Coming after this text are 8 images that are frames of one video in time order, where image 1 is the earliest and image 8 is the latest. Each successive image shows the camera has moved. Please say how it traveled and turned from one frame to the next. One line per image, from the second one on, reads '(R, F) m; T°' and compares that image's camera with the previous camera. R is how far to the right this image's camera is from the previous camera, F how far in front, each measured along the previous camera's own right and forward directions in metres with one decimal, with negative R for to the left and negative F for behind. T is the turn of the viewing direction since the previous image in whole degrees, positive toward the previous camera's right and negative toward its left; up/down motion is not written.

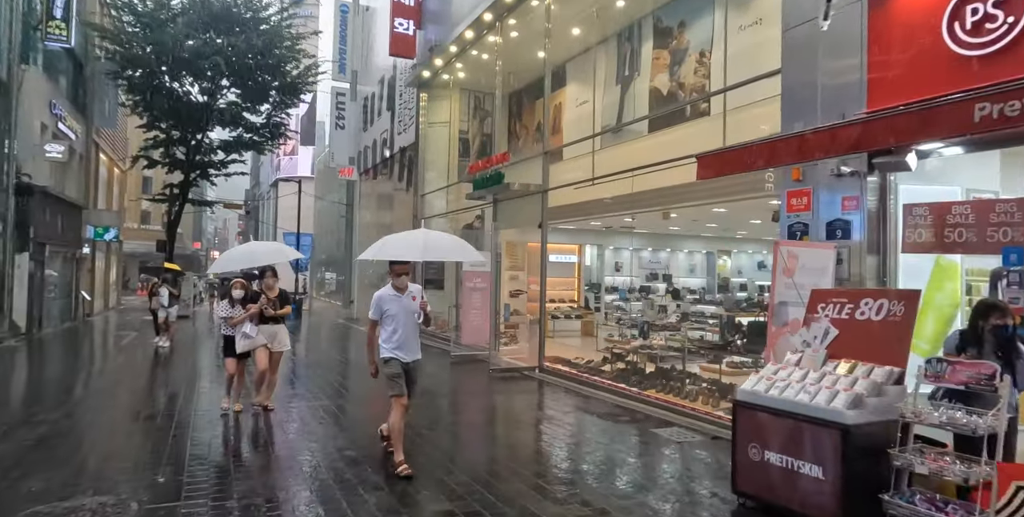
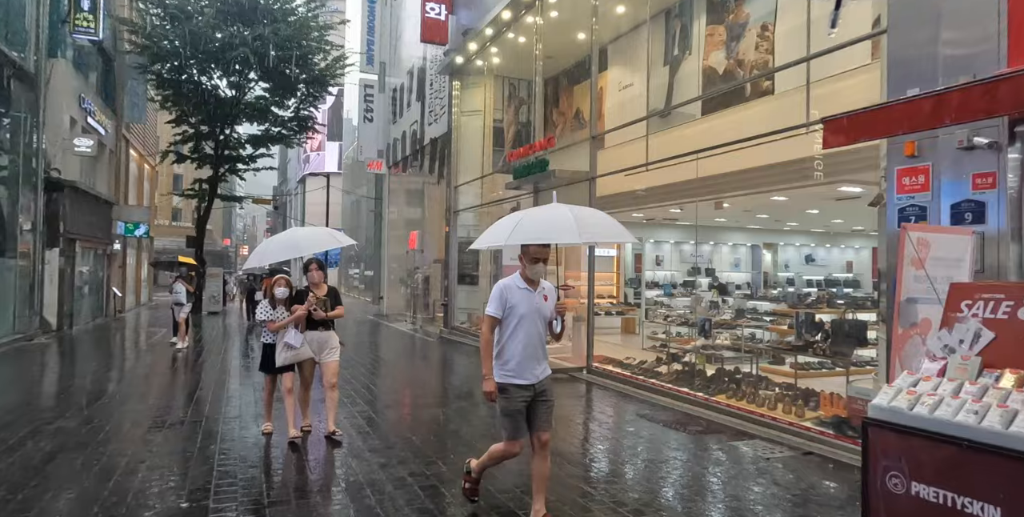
(-0.3, +0.7) m; -2°
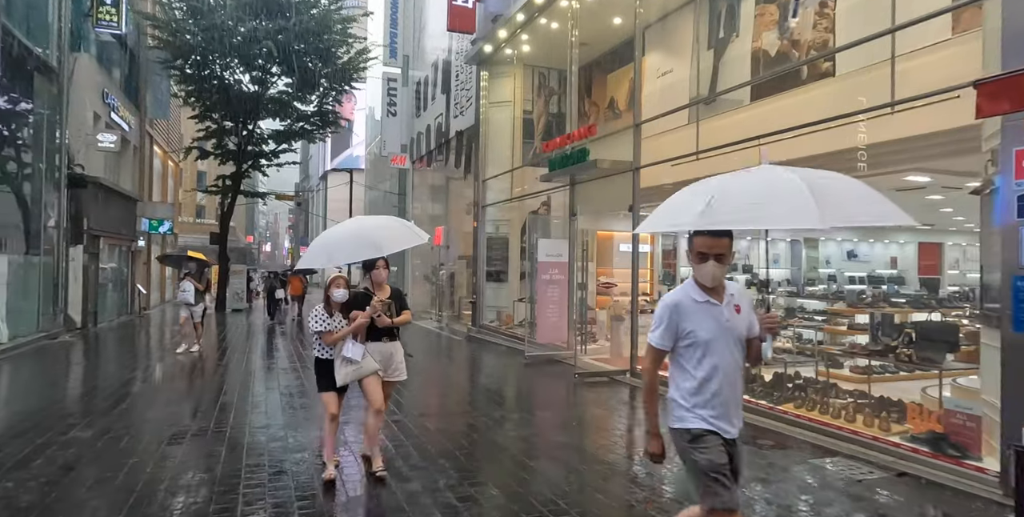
(-0.3, +0.5) m; -2°
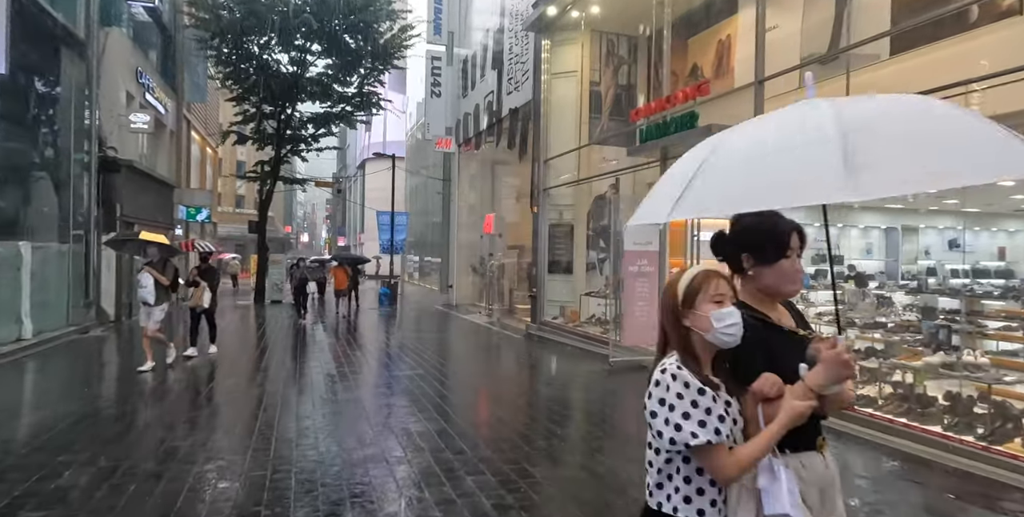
(-0.7, +1.5) m; -3°
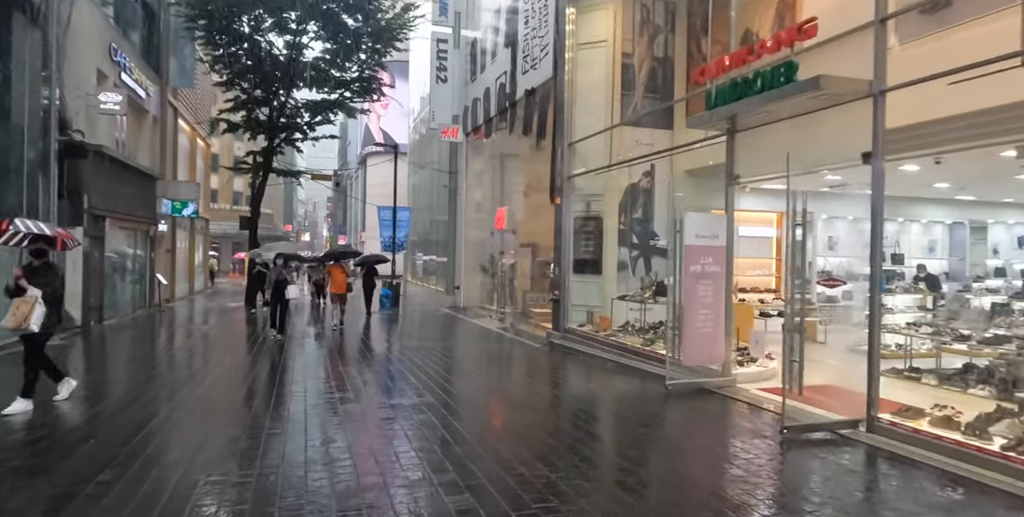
(-0.3, +1.7) m; 0°
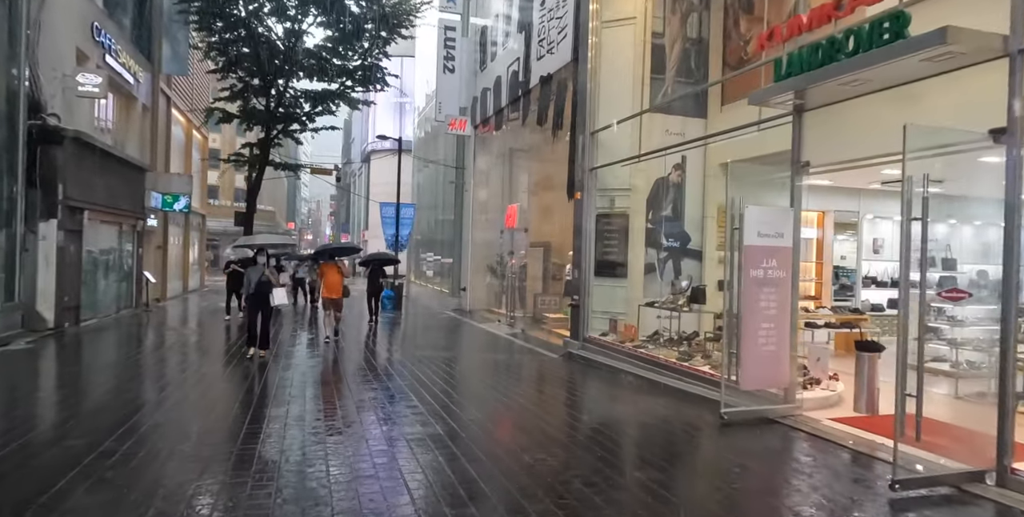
(-0.2, +1.2) m; 0°
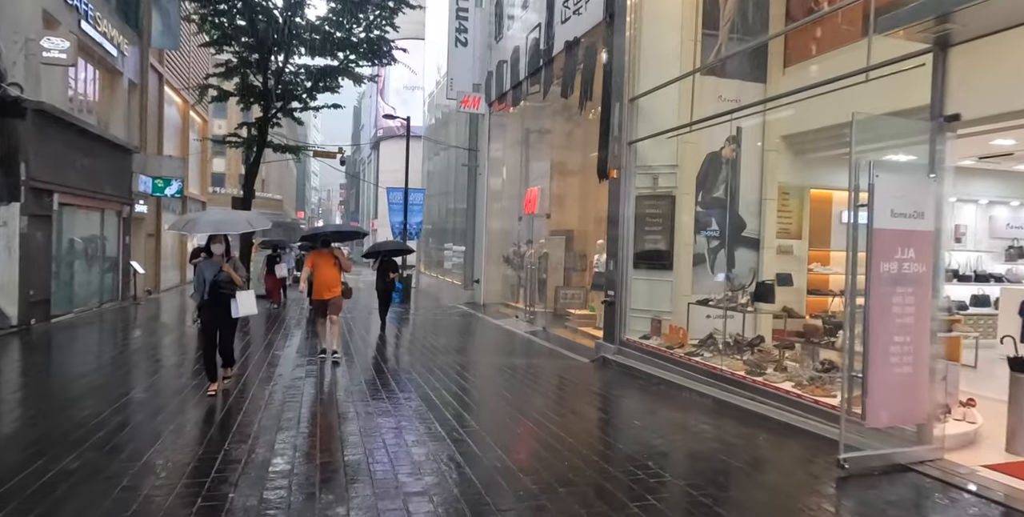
(-0.2, +1.5) m; -1°
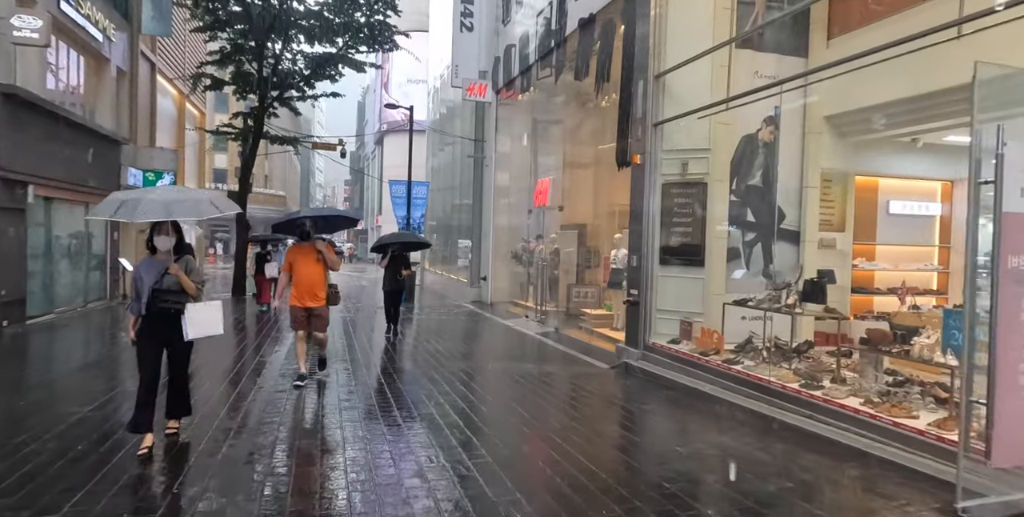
(-0.1, +0.9) m; -1°
